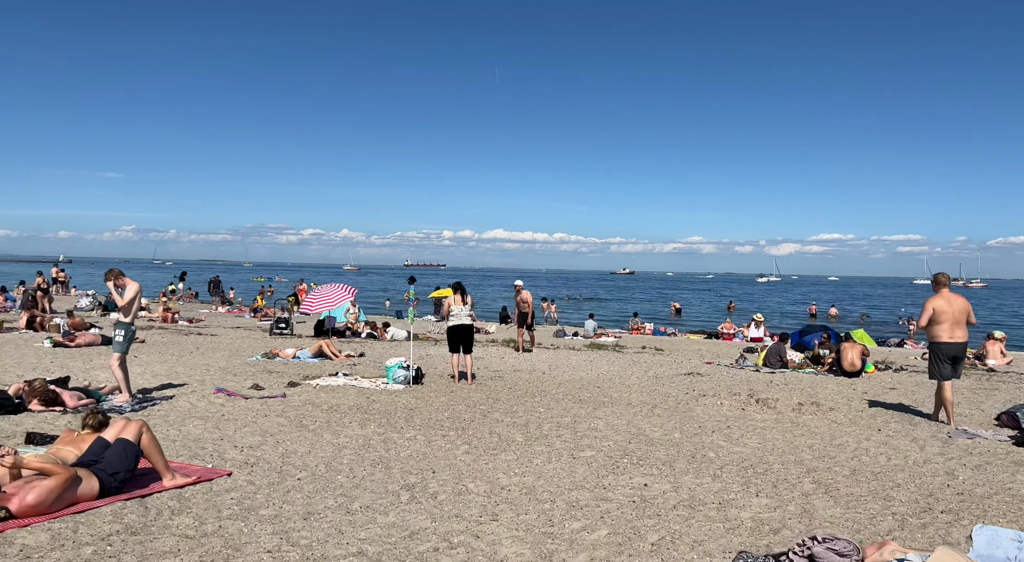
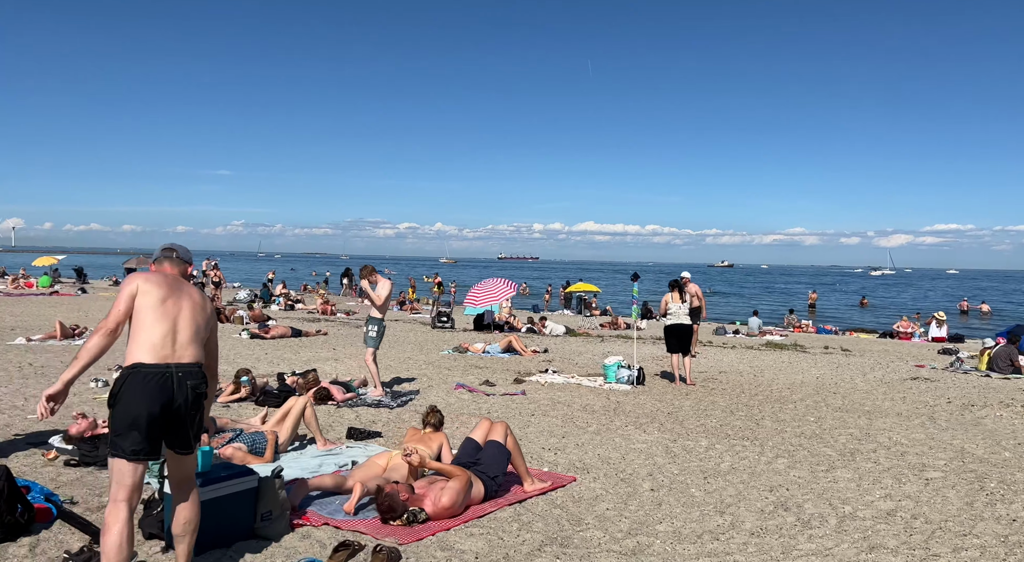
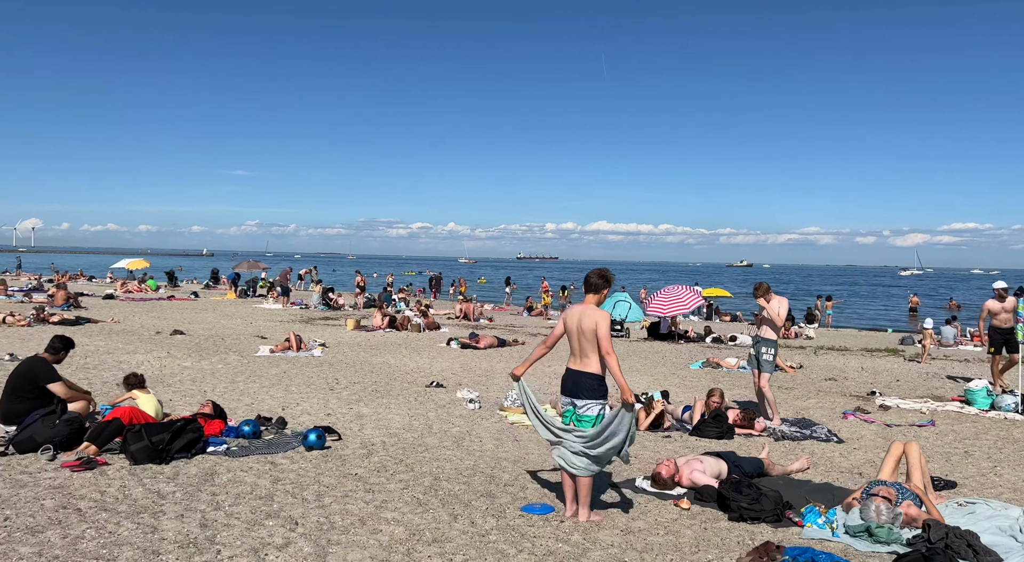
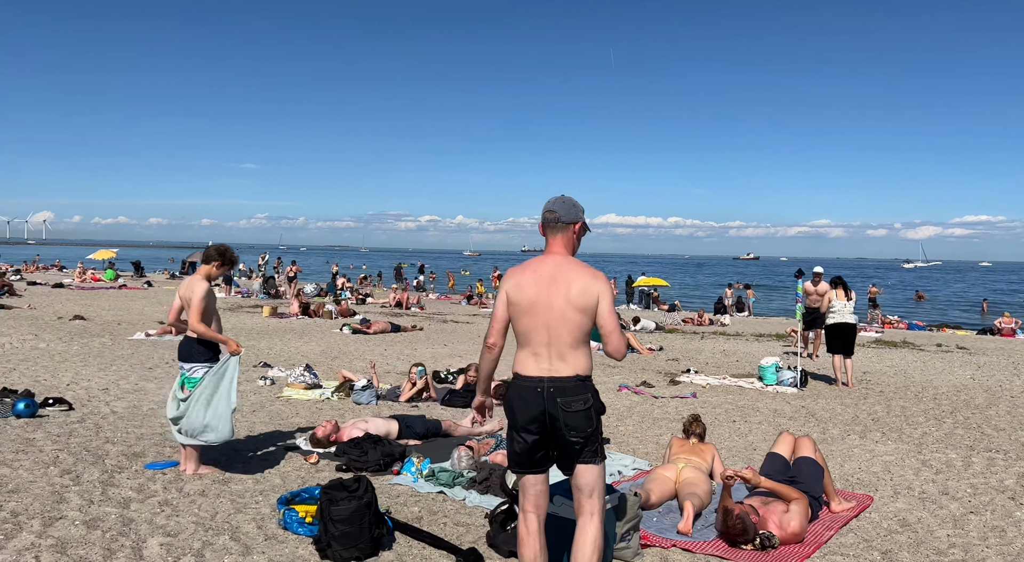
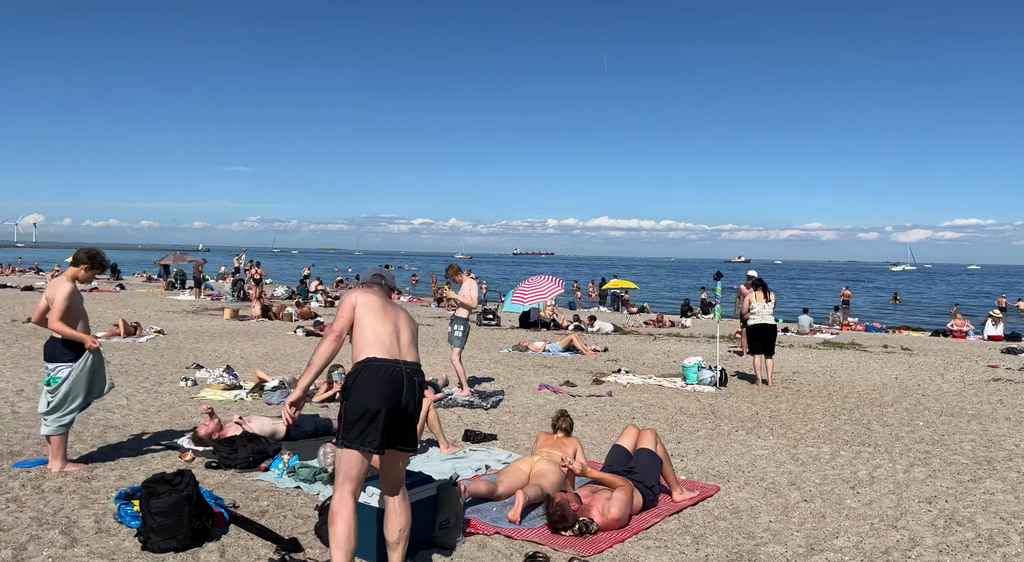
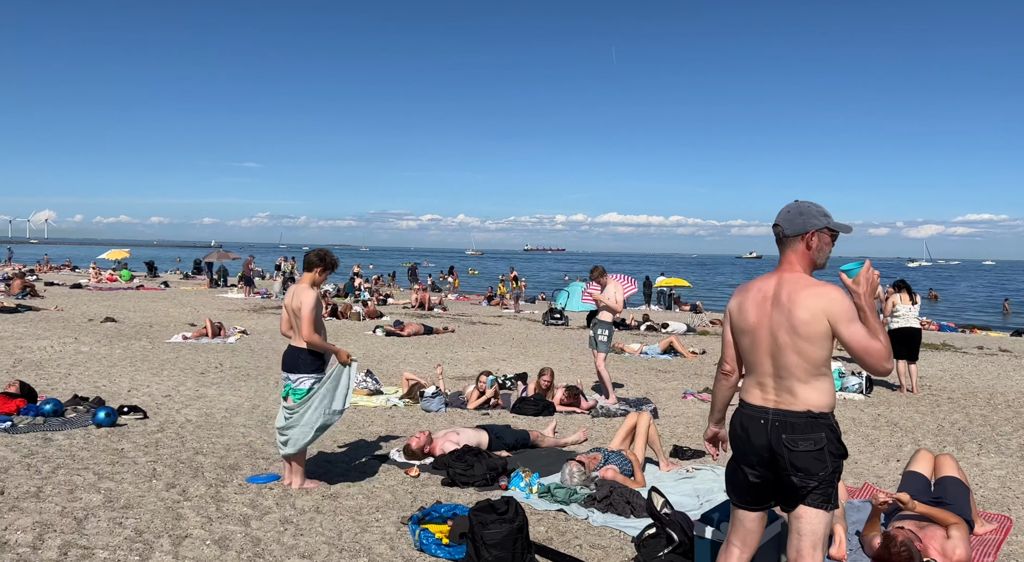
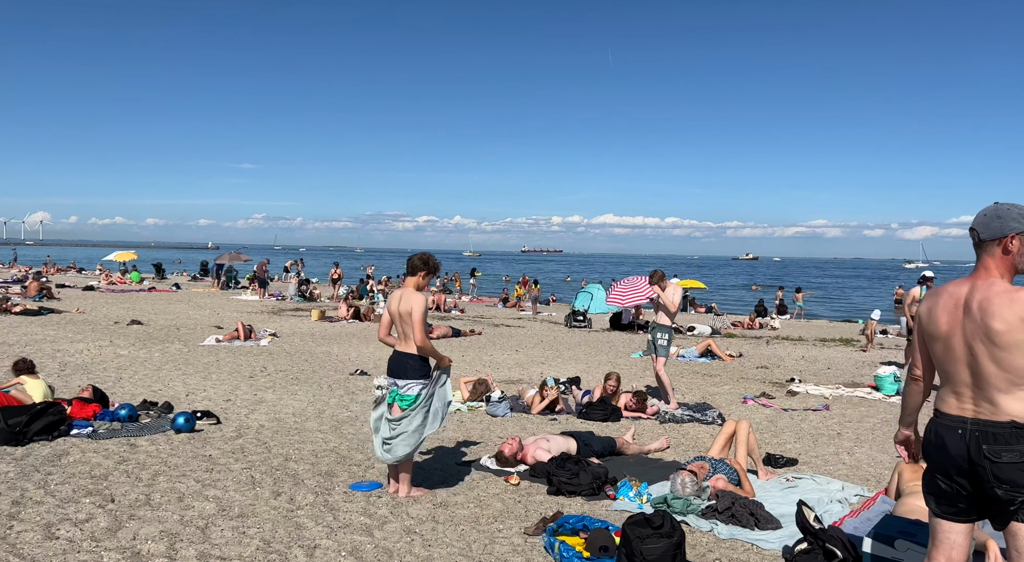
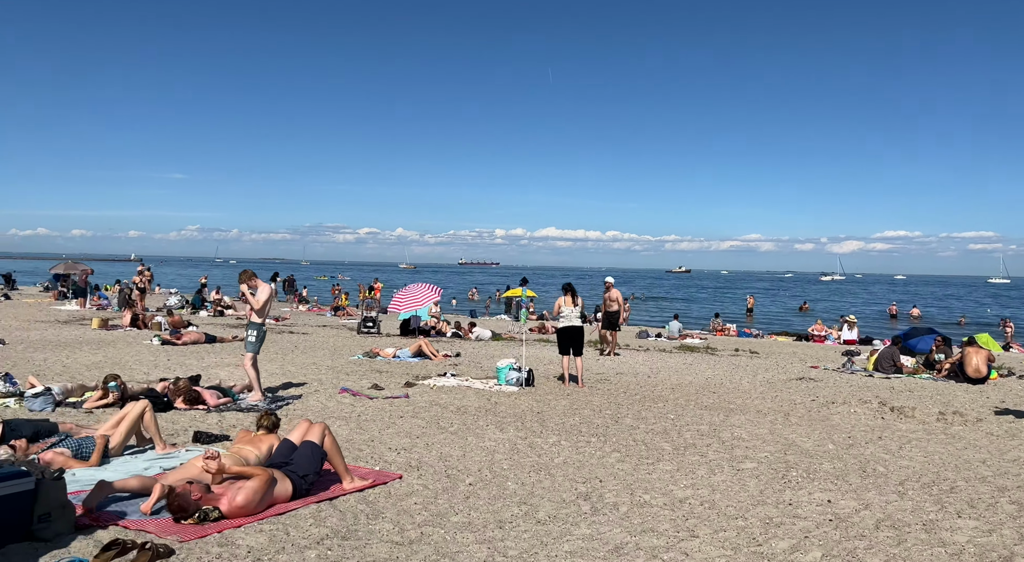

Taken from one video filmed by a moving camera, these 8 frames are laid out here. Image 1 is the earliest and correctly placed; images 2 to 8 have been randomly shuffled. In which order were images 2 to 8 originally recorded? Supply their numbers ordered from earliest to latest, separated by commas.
8, 2, 5, 4, 6, 7, 3
